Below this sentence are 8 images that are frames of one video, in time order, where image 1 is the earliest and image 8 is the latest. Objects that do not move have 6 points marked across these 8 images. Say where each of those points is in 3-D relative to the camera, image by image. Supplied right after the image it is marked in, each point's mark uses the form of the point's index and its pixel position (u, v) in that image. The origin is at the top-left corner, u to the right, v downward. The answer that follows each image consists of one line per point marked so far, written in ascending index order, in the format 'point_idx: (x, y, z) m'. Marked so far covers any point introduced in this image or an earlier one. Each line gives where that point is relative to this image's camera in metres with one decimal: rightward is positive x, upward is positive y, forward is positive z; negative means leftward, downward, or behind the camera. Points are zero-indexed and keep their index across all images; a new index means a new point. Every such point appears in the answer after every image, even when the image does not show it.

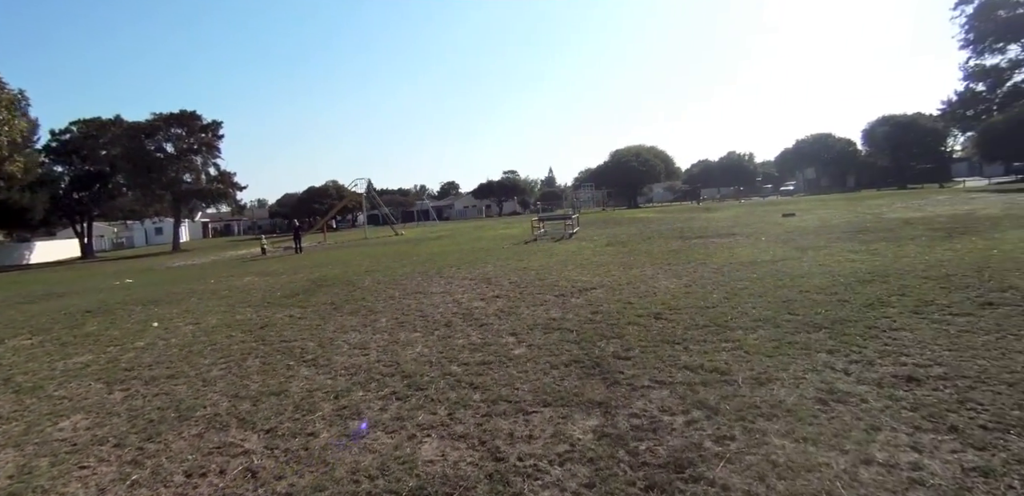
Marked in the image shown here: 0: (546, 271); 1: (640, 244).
0: (+0.8, -0.6, +13.8) m
1: (+4.1, +0.1, +17.3) m
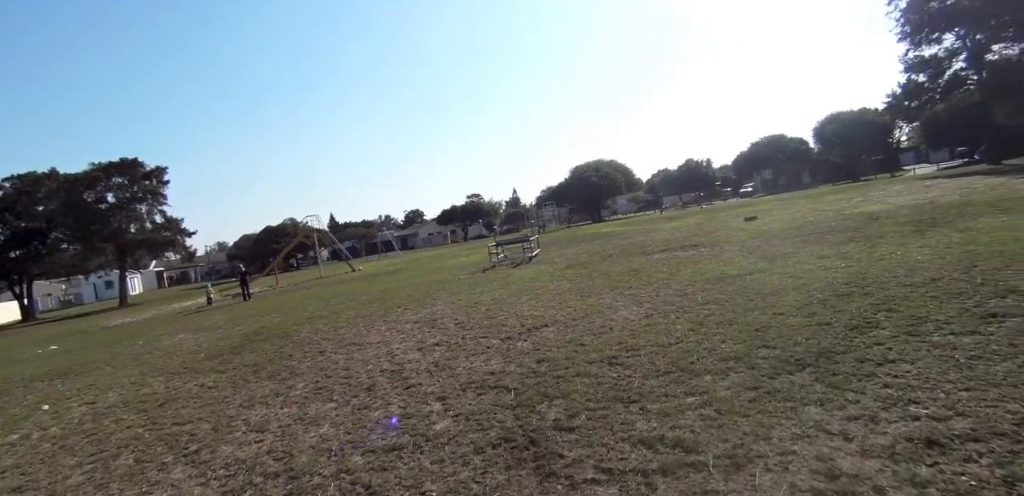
0: (-0.4, -1.3, +12.4) m
1: (+2.6, -0.5, +16.1) m
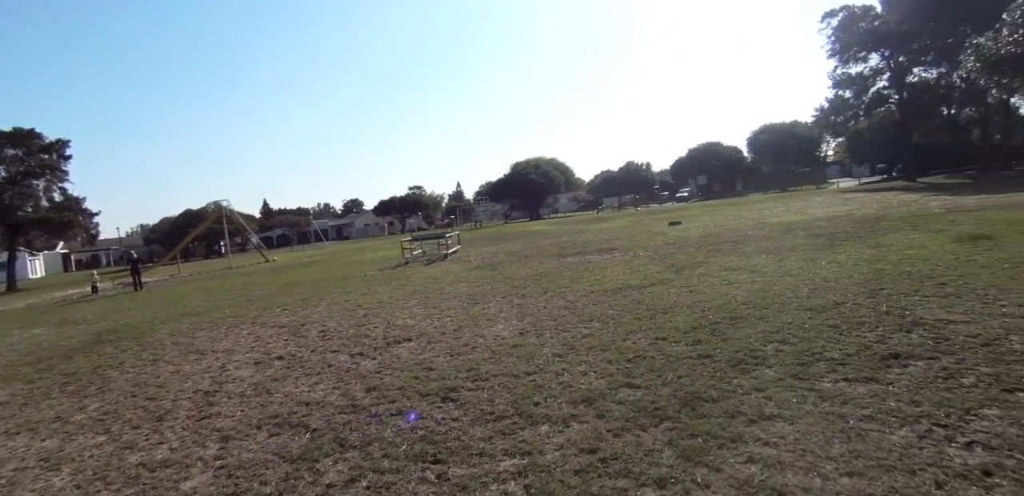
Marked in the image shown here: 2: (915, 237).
0: (-2.8, -1.2, +10.9) m
1: (-0.1, -0.5, +14.9) m
2: (+7.3, +0.2, +9.5) m
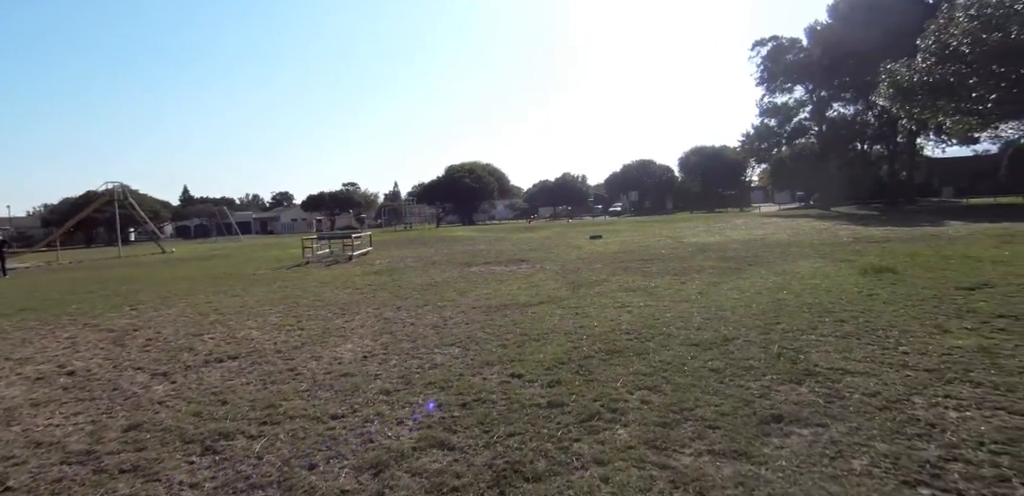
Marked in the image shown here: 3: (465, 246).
0: (-4.9, -1.2, +9.3) m
1: (-2.6, -0.6, +13.6) m
2: (+5.3, -0.3, +9.1) m
3: (-1.7, +0.1, +19.9) m
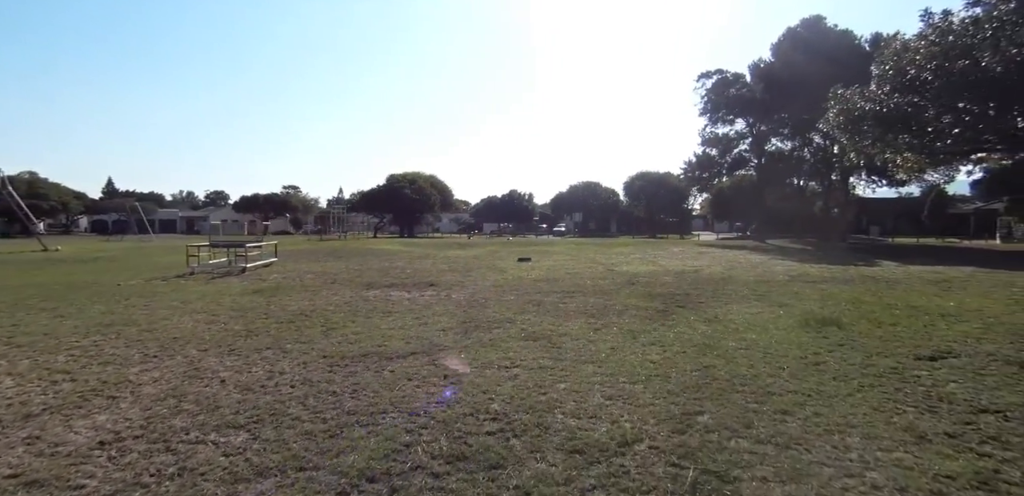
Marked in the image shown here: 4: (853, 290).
0: (-6.6, -1.3, +7.1) m
1: (-4.6, -1.0, +11.6) m
2: (+3.7, -1.0, +7.9) m
3: (-4.4, -0.5, +17.9) m
4: (+6.7, -0.8, +10.4) m
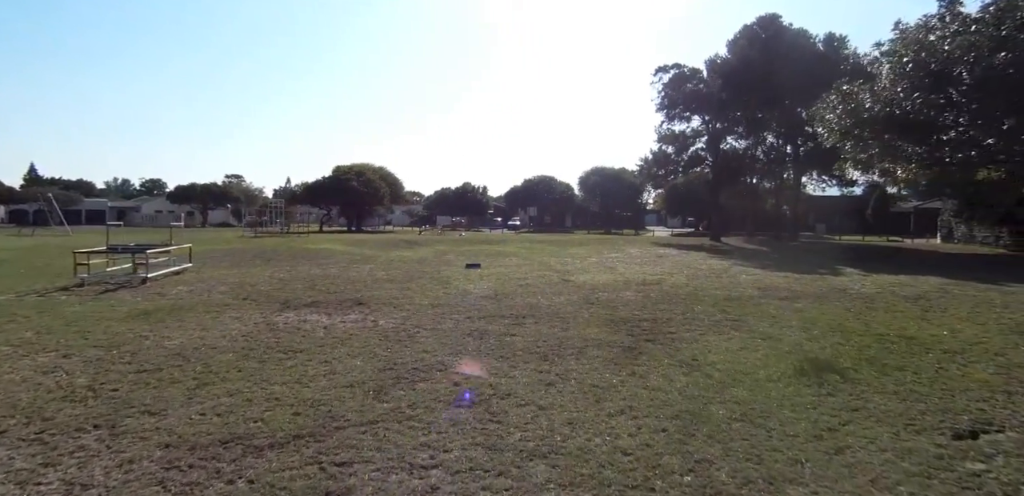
0: (-7.2, -1.6, +5.0) m
1: (-5.7, -1.2, +9.6) m
2: (+2.9, -1.3, +6.6) m
3: (-6.0, -0.6, +16.0) m
4: (+5.7, -1.1, +9.4) m
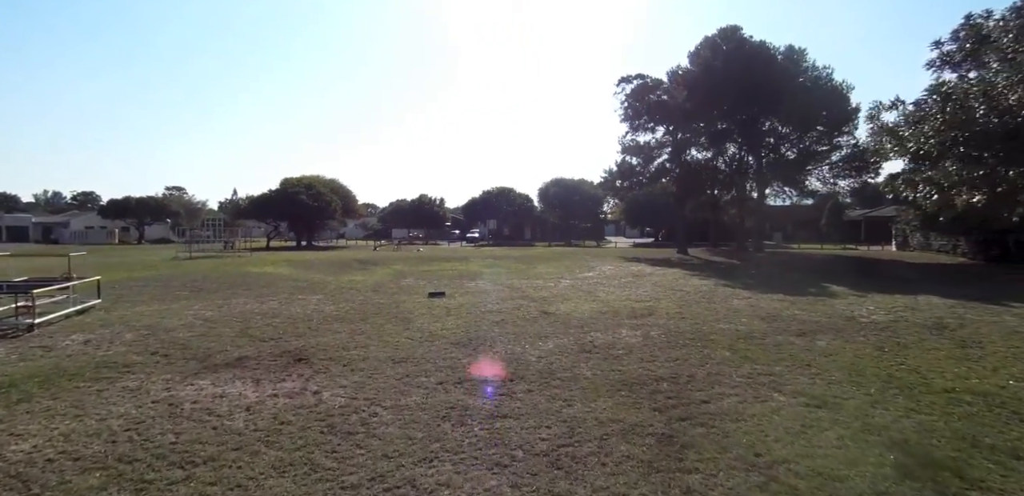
0: (-7.1, -2.2, +2.6) m
1: (-6.0, -1.9, +7.4) m
2: (+2.8, -1.7, +5.1) m
3: (-6.7, -1.4, +13.7) m
4: (+5.4, -1.6, +8.1) m
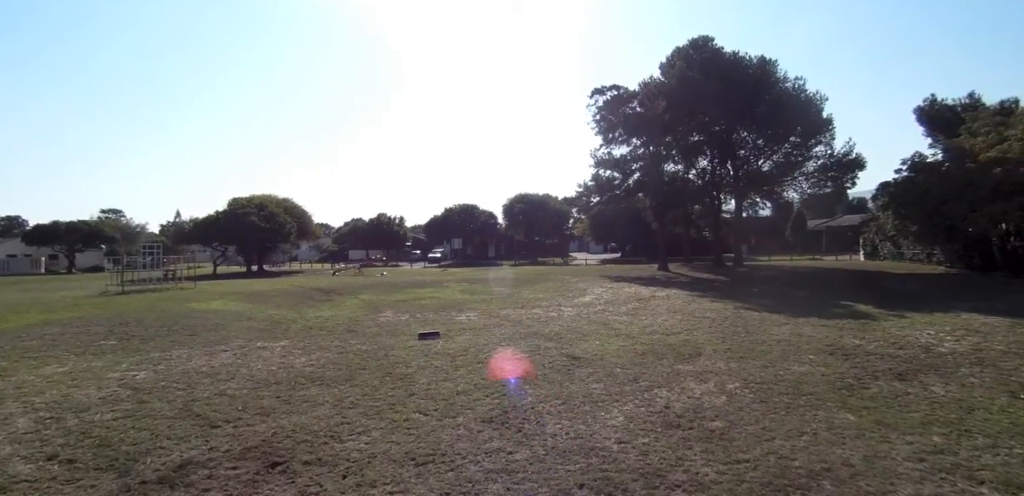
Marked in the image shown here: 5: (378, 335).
0: (-6.0, -2.7, -0.1) m
1: (-5.2, -2.4, +4.7) m
2: (+3.7, -2.0, +3.1) m
3: (-6.5, -2.2, +11.0) m
4: (+6.1, -1.9, +6.4) m
5: (-3.1, -2.1, +12.2) m
